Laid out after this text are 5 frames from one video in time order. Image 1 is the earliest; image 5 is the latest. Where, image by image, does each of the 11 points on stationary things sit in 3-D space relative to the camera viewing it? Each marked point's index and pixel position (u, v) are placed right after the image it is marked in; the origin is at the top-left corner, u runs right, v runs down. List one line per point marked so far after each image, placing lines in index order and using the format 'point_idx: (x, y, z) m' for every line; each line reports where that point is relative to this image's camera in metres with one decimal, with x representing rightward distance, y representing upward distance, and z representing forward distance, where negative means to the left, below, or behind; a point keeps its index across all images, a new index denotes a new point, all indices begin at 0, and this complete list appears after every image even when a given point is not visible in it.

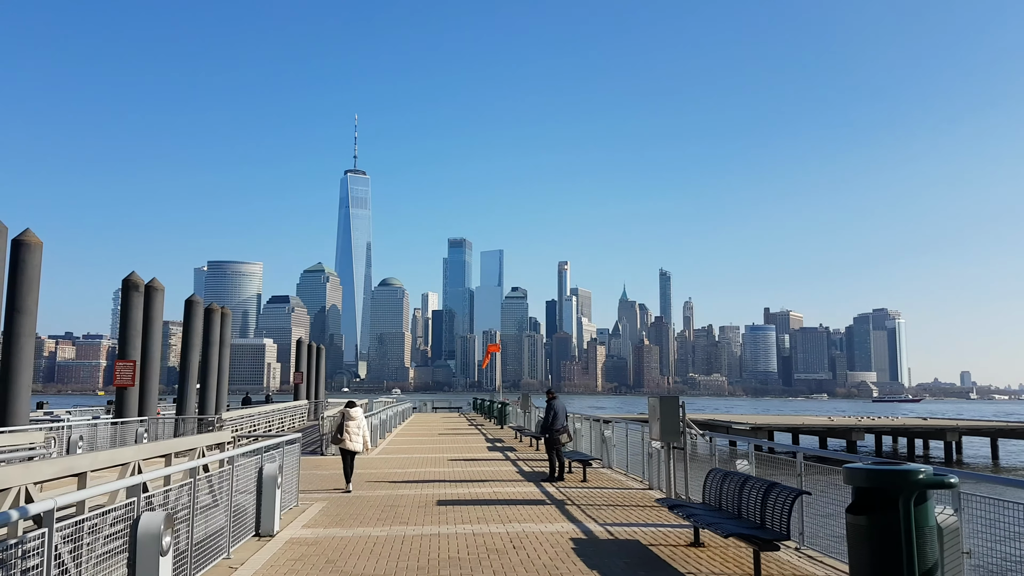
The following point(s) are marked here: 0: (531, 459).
0: (+0.6, -5.1, +18.6) m
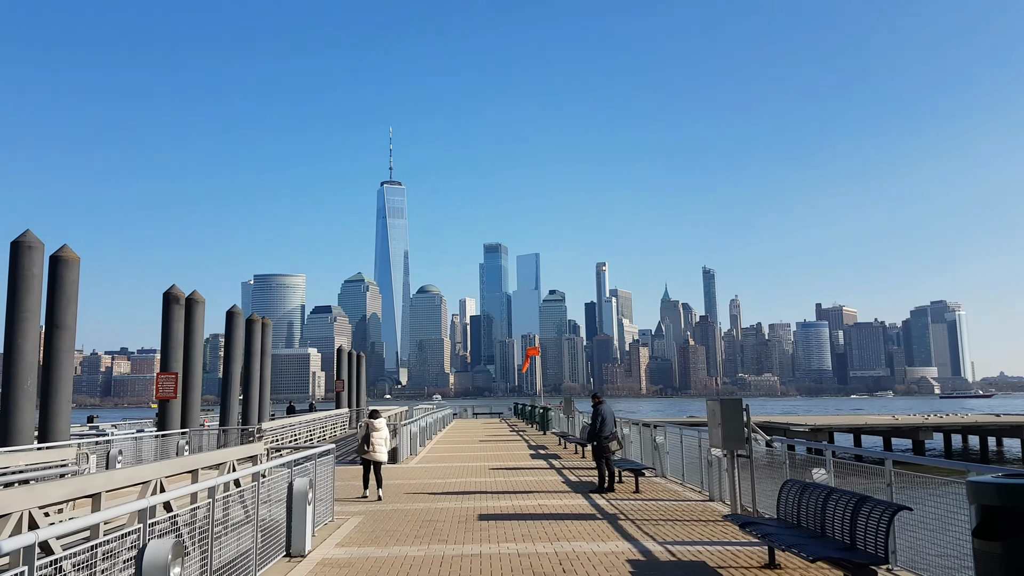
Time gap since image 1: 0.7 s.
0: (+1.9, -5.0, +17.6) m
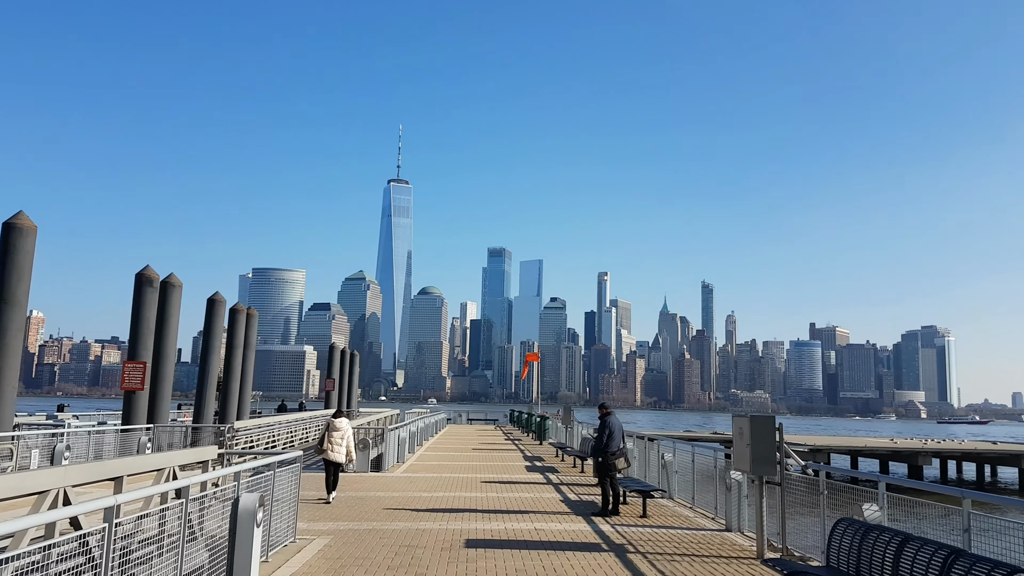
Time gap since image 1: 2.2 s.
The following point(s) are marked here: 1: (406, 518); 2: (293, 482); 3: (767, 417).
0: (+1.7, -5.0, +16.0) m
1: (-2.1, -4.4, +12.0) m
2: (-3.7, -3.3, +10.7) m
3: (+3.8, -2.0, +9.3) m
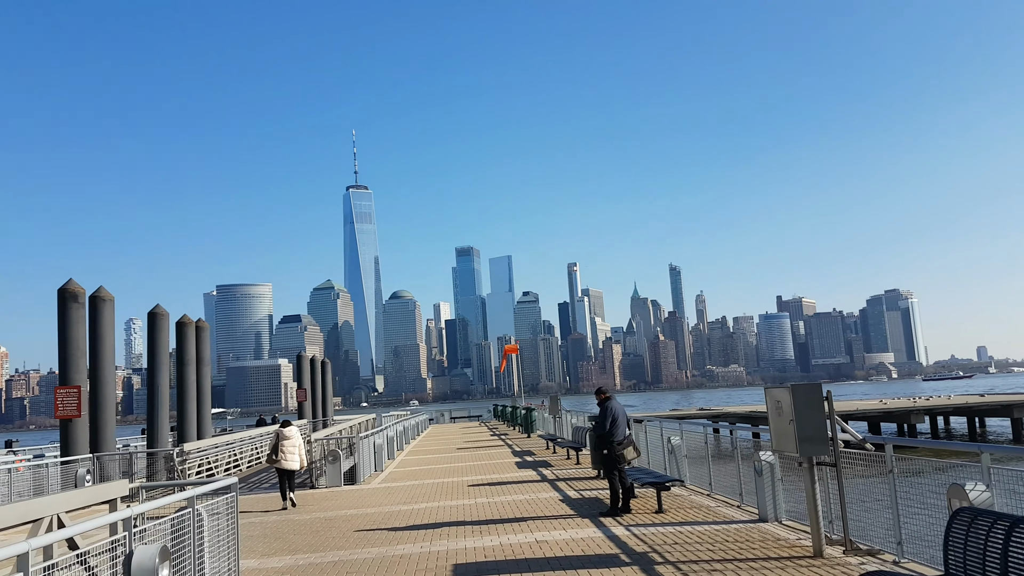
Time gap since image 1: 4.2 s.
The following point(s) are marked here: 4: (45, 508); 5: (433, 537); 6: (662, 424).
0: (+1.5, -4.3, +14.2) m
1: (-2.1, -4.0, +10.0) m
2: (-3.8, -3.1, +8.6) m
3: (+3.6, -1.2, +7.6) m
4: (-5.5, -2.6, +7.5) m
5: (-1.3, -3.9, +10.0) m
6: (+3.4, -3.0, +14.0) m
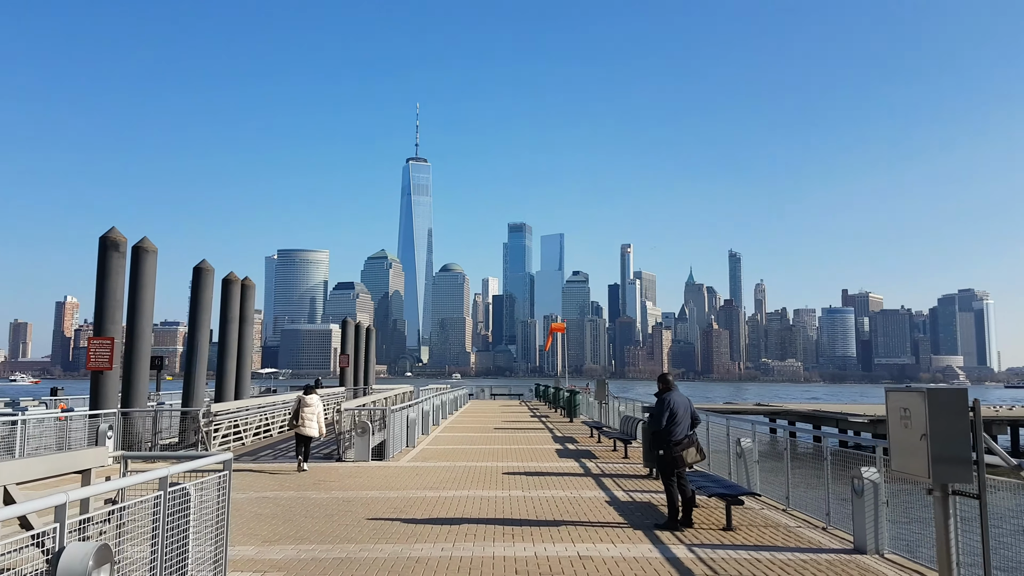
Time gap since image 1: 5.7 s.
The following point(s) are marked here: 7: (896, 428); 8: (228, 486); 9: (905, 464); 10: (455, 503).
0: (+2.3, -3.8, +12.6) m
1: (-1.6, -3.4, +8.7) m
2: (-3.4, -2.5, +7.4) m
3: (+4.0, -0.9, +5.7) m
4: (-5.1, -1.9, +6.4) m
5: (-0.8, -3.4, +8.6) m
6: (+4.2, -2.6, +12.2) m
7: (+3.8, -1.4, +6.2) m
8: (-3.4, -2.4, +7.7) m
9: (+3.8, -1.7, +6.1) m
10: (-1.0, -3.7, +10.7) m
